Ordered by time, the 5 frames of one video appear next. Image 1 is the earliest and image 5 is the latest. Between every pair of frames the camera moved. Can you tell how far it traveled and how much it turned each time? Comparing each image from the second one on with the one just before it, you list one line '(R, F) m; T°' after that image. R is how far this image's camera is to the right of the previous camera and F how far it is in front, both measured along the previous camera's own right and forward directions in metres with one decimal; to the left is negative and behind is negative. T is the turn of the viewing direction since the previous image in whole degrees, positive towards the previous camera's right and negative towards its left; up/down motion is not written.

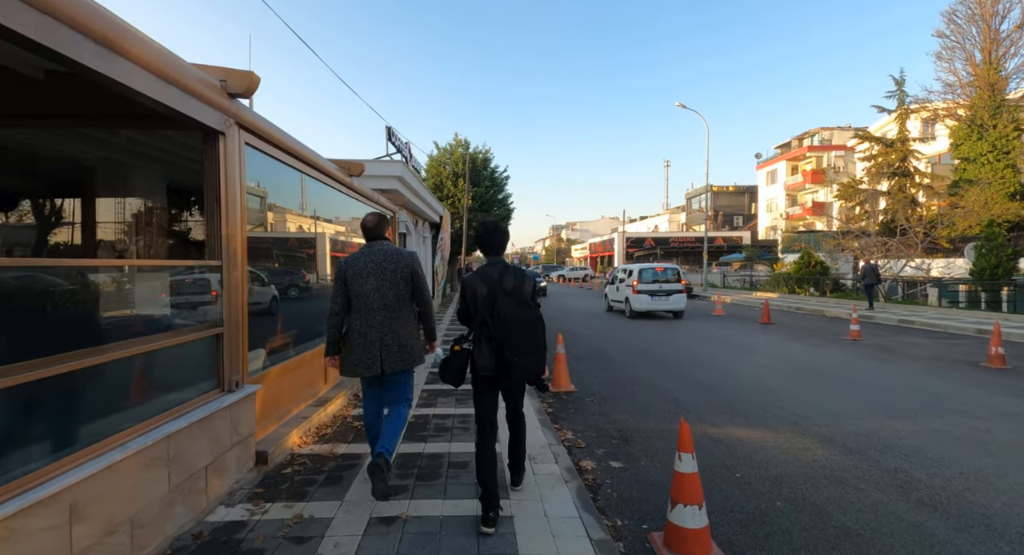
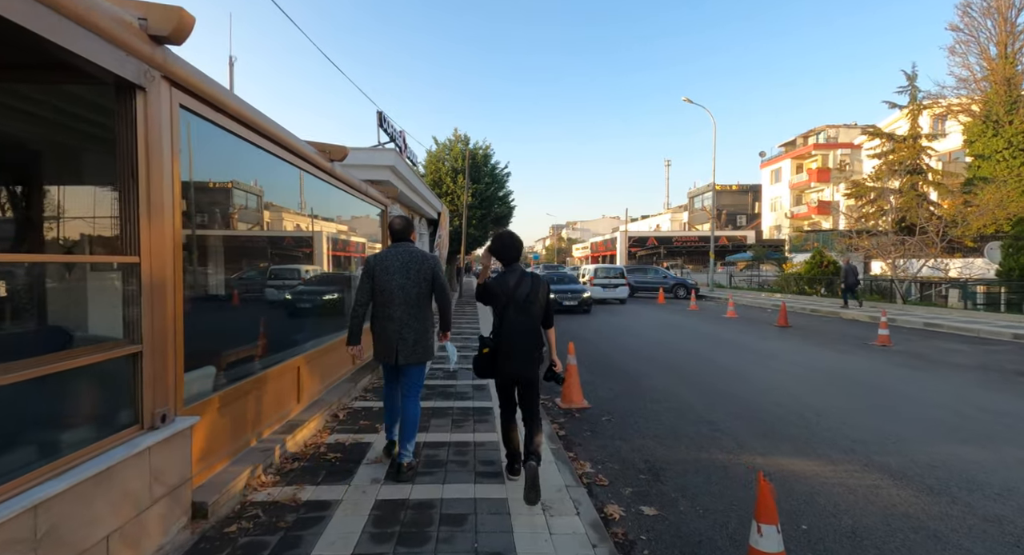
(-0.1, +0.8) m; 0°
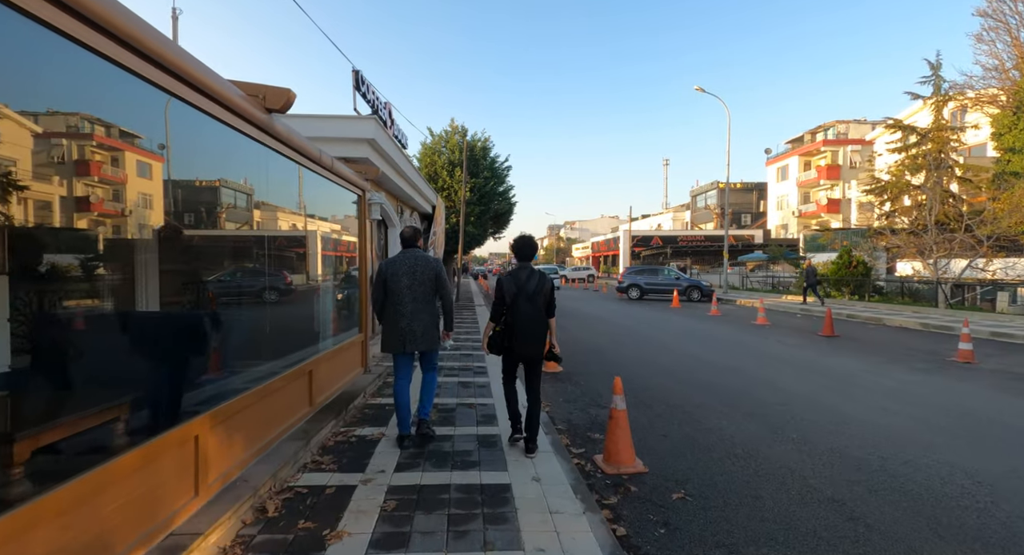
(-0.2, +1.9) m; 0°
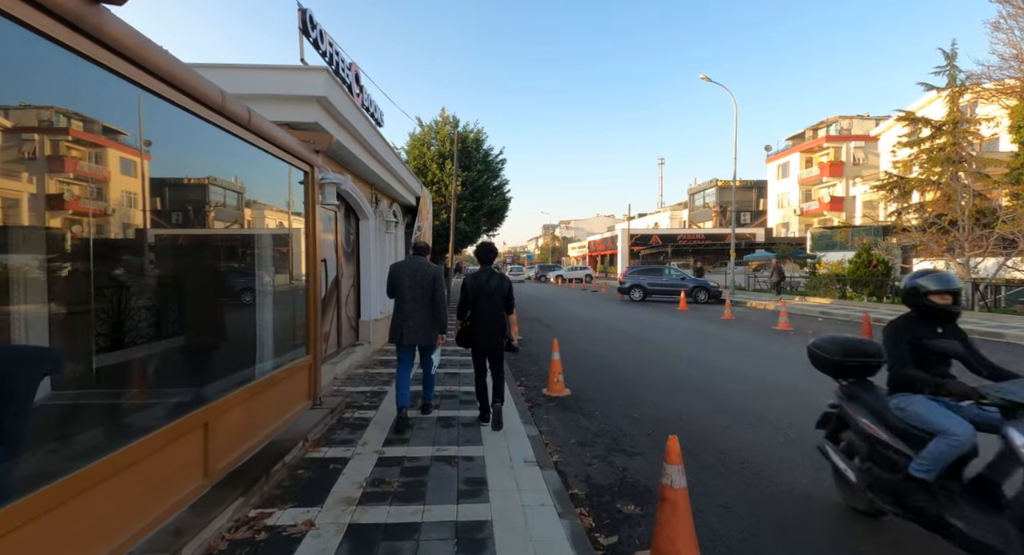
(0.0, +1.6) m; +1°
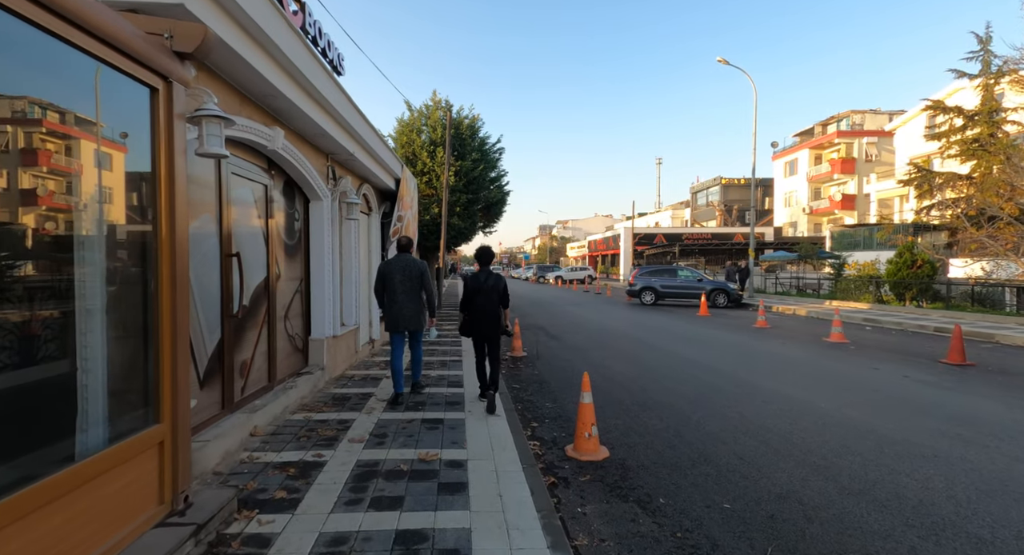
(-0.1, +2.2) m; 0°
